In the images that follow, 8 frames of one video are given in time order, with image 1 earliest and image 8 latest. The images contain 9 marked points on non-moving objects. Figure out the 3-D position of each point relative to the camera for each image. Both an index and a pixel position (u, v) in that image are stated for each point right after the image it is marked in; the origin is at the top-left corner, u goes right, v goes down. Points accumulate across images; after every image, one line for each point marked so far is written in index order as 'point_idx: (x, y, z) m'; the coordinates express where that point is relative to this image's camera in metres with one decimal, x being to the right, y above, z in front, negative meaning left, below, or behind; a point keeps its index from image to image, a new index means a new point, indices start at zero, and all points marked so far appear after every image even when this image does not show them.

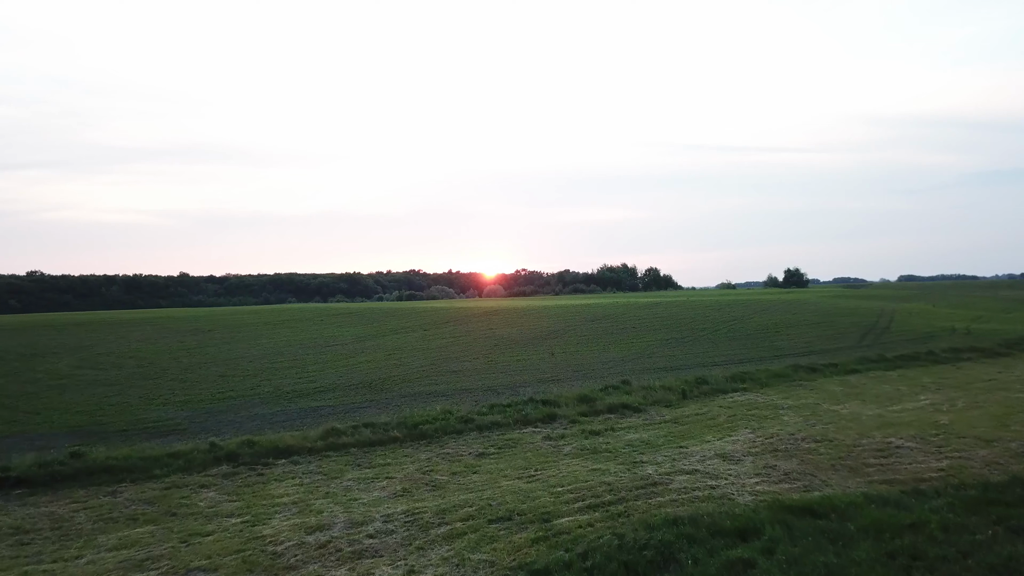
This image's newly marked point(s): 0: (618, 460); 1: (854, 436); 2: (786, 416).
0: (+2.0, -3.2, +15.4) m
1: (+7.0, -3.0, +16.7) m
2: (+6.4, -3.0, +19.1) m
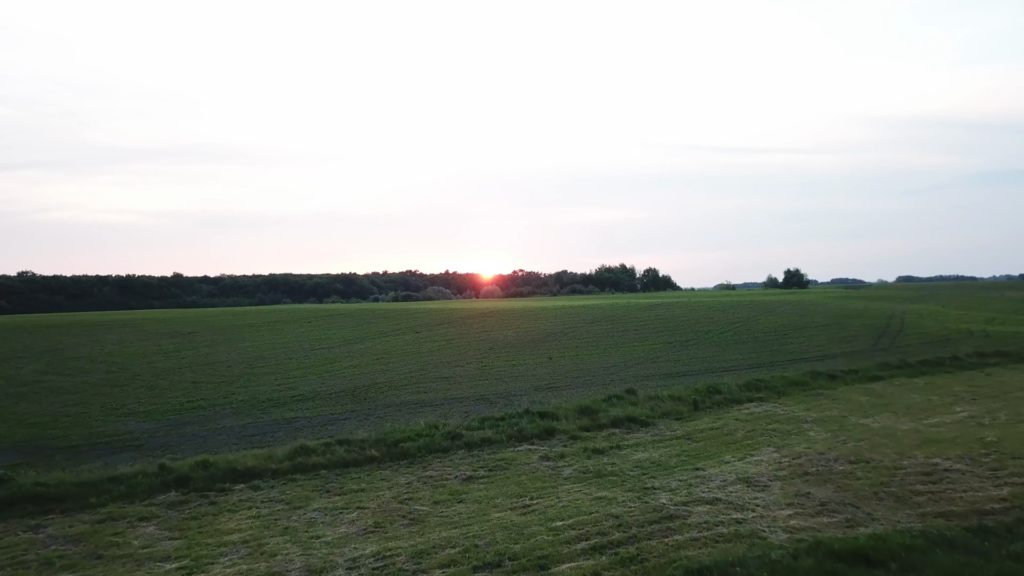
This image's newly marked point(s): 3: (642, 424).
0: (+1.9, -3.2, +13.4) m
1: (+6.9, -3.0, +14.7) m
2: (+6.2, -3.0, +17.1) m
3: (+2.9, -3.0, +18.1) m
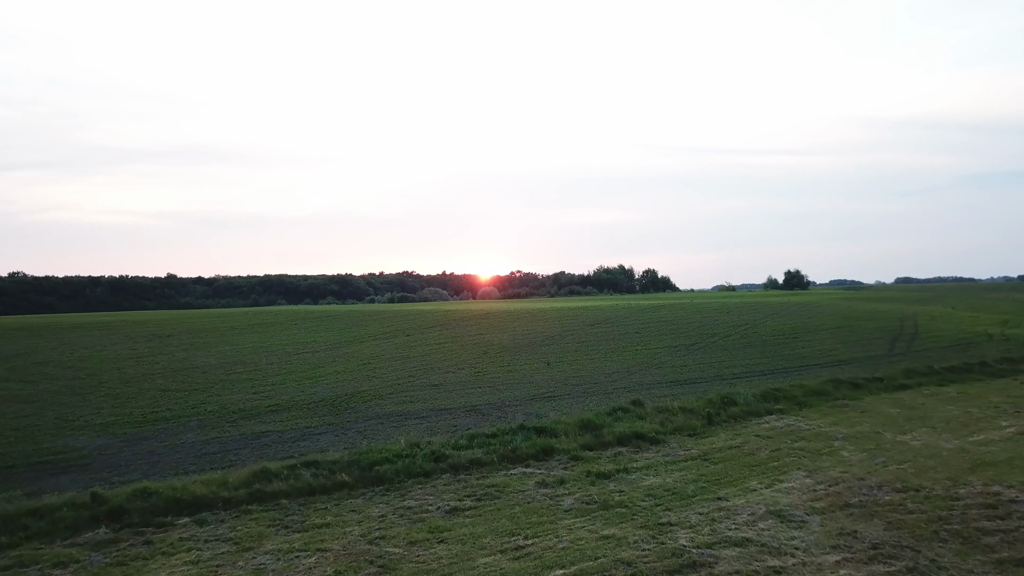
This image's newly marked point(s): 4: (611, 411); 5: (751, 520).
0: (+1.7, -3.2, +11.4) m
1: (+6.7, -3.0, +12.7) m
2: (+6.1, -3.0, +15.0) m
3: (+2.7, -3.0, +16.0) m
4: (+2.2, -2.7, +18.1) m
5: (+3.3, -3.2, +11.3) m
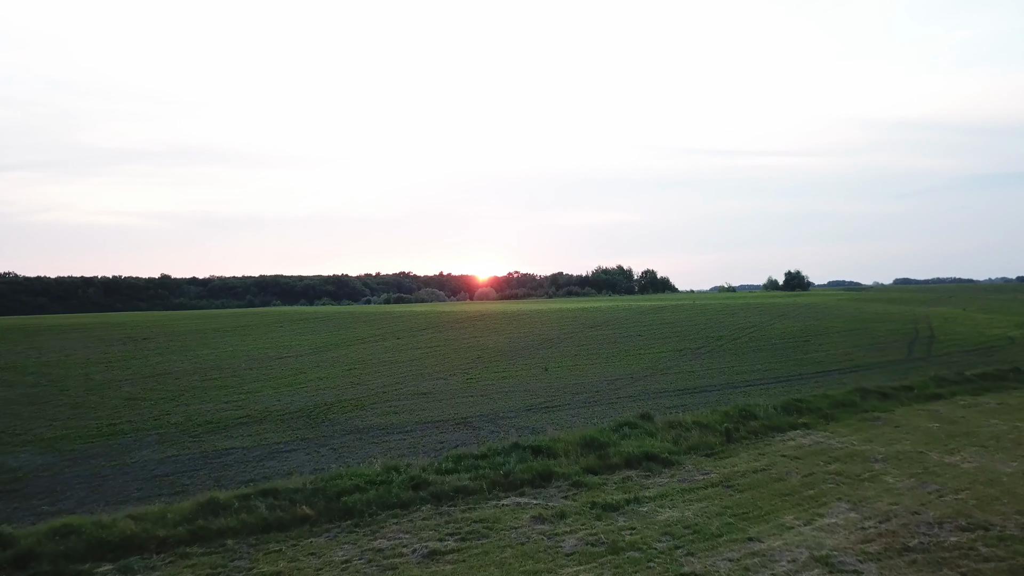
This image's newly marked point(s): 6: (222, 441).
0: (+1.6, -3.2, +9.4) m
1: (+6.6, -3.0, +10.7) m
2: (+6.0, -3.0, +13.0) m
3: (+2.6, -3.0, +14.0) m
4: (+2.1, -2.7, +16.1) m
5: (+3.2, -3.2, +9.3) m
6: (-6.5, -3.4, +18.2) m
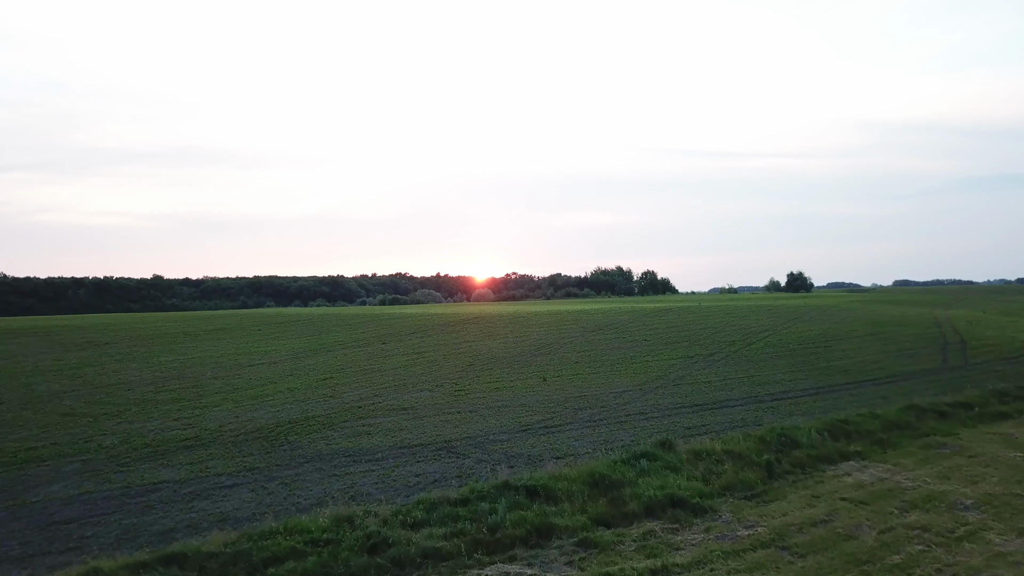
0: (+1.5, -3.2, +6.3) m
1: (+6.5, -3.0, +7.7) m
2: (+5.8, -3.0, +10.0) m
3: (+2.4, -3.0, +11.0) m
4: (+1.9, -2.7, +13.1) m
5: (+3.0, -3.2, +6.2) m
6: (-6.6, -3.4, +15.2) m
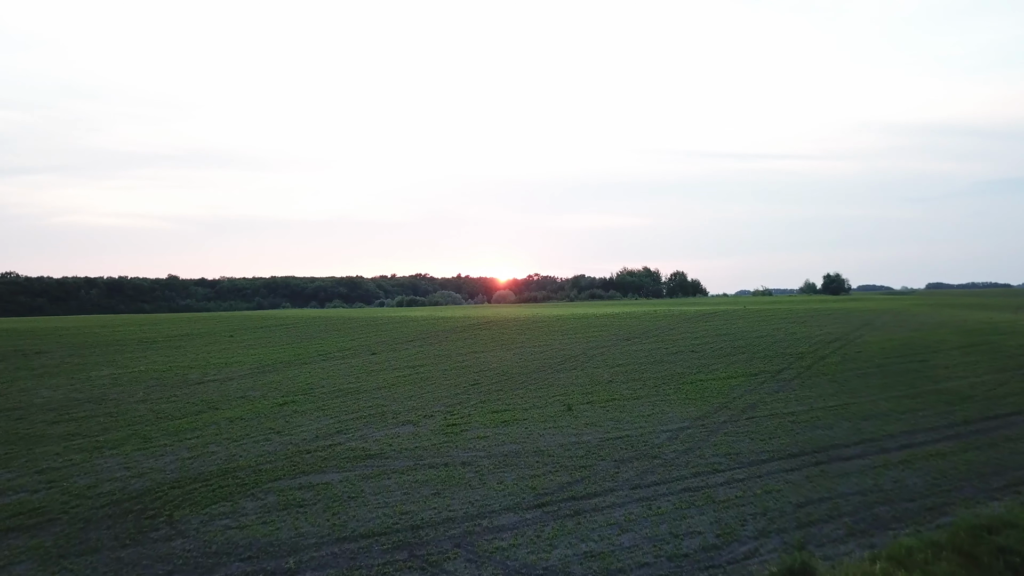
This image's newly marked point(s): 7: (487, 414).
0: (+1.3, -3.1, -0.2) m
1: (+6.3, -2.9, +1.1) m
2: (+5.7, -2.9, +3.4) m
3: (+2.4, -2.9, +4.5) m
4: (+1.9, -2.6, +6.6) m
5: (+2.8, -3.1, -0.3) m
6: (-6.6, -3.3, +8.9) m
7: (-0.6, -2.9, +19.0) m
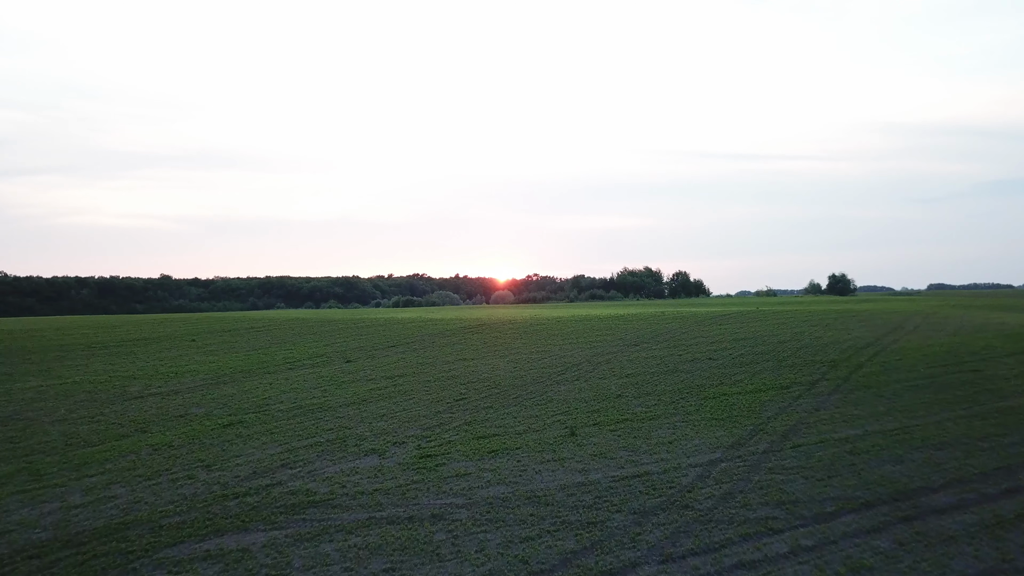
0: (+1.1, -3.0, -3.6) m
1: (+6.1, -2.9, -2.4) m
2: (+5.5, -2.8, -0.1) m
3: (+2.2, -2.8, +1.0) m
4: (+1.7, -2.6, +3.1) m
5: (+2.6, -3.0, -3.8) m
6: (-6.8, -3.2, +5.4) m
7: (-0.8, -2.8, +15.5) m
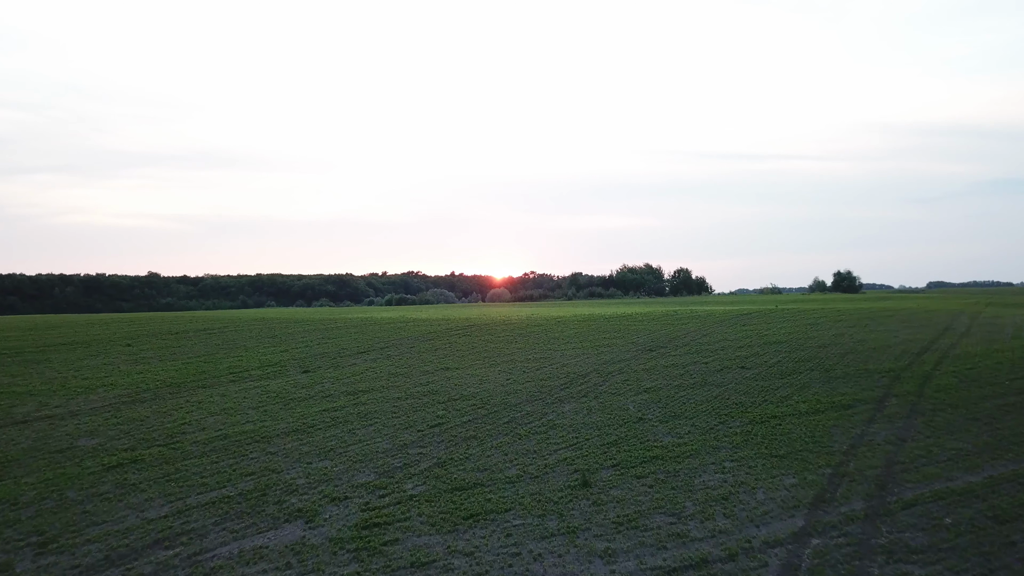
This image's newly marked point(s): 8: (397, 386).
0: (+1.0, -3.0, -8.2) m
1: (+6.0, -2.8, -6.9) m
2: (+5.4, -2.7, -4.6) m
3: (+2.1, -2.8, -3.6) m
4: (+1.6, -2.5, -1.4) m
5: (+2.5, -2.9, -8.3) m
6: (-6.9, -3.1, +0.9) m
7: (-0.9, -2.7, +10.9) m
8: (-2.7, -2.2, +19.5) m
